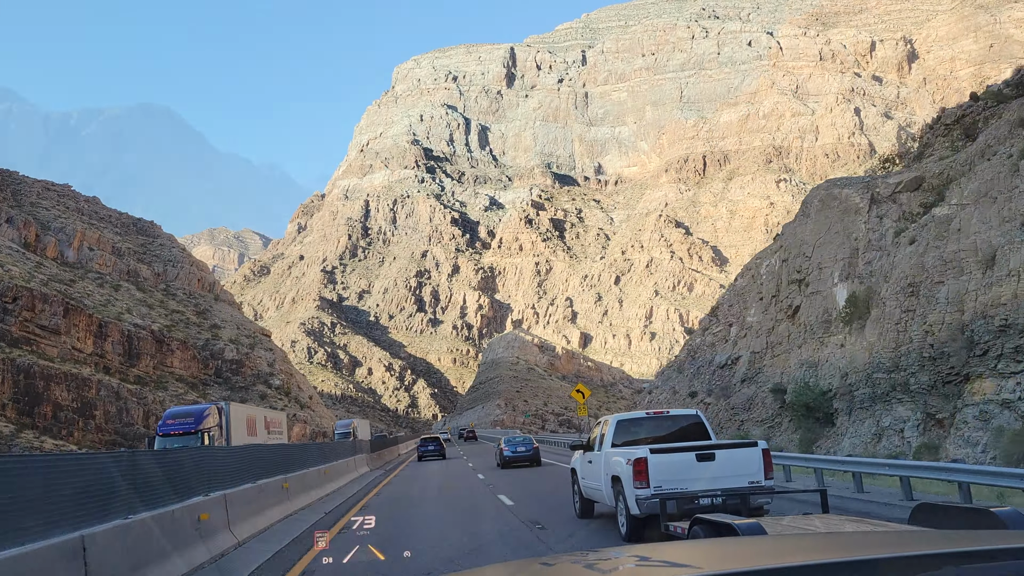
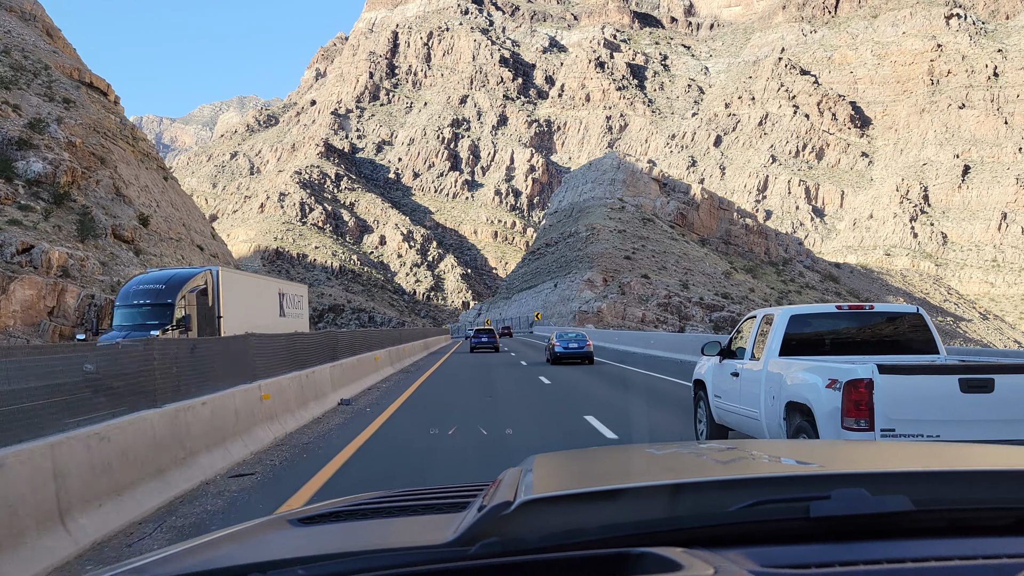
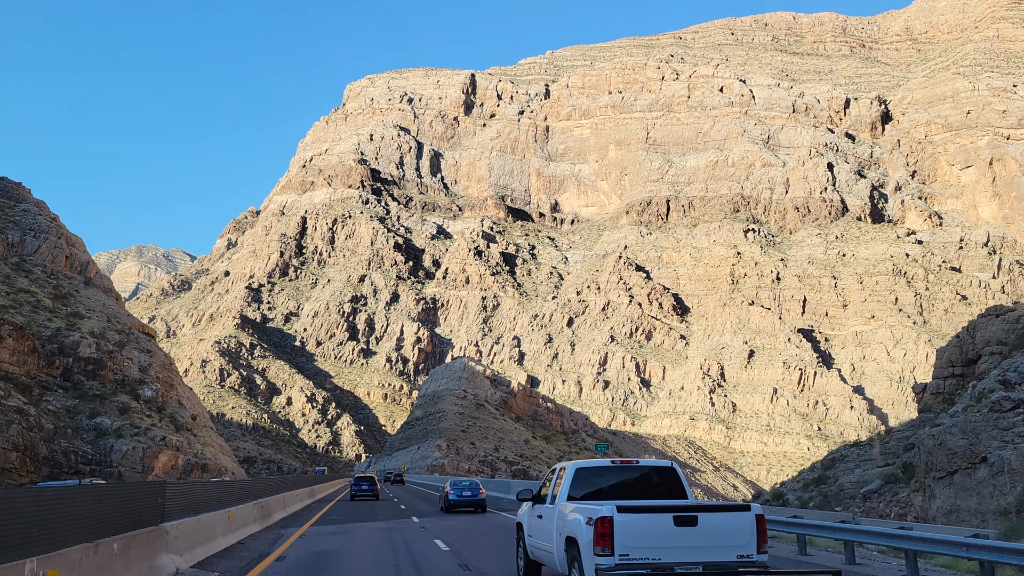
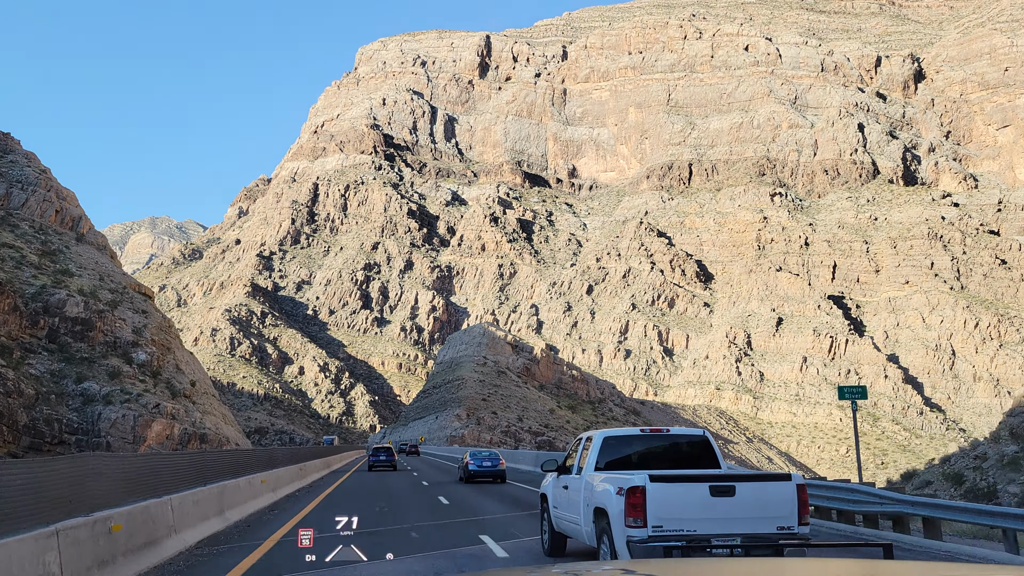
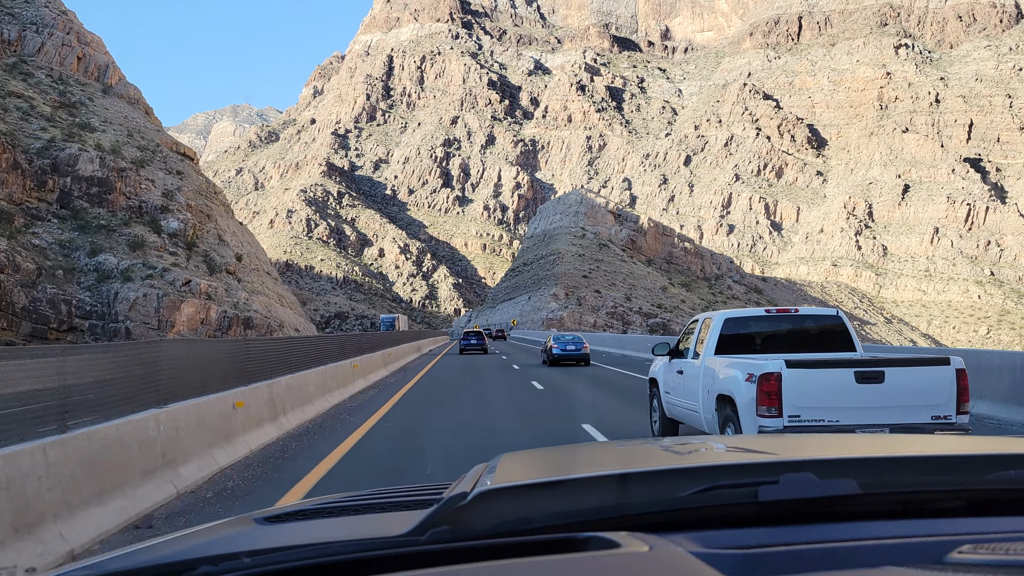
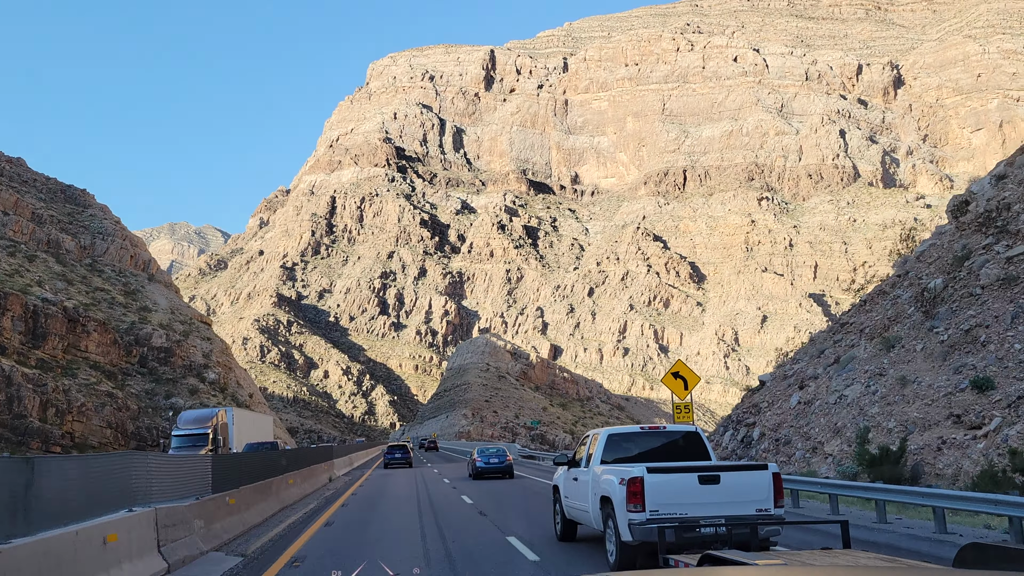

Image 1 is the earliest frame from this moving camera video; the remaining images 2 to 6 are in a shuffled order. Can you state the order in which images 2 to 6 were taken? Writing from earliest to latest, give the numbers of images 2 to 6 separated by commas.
6, 3, 4, 5, 2
